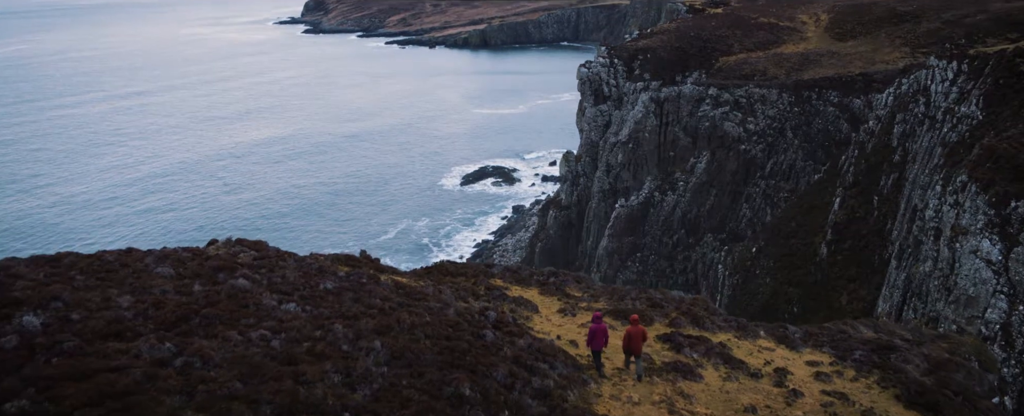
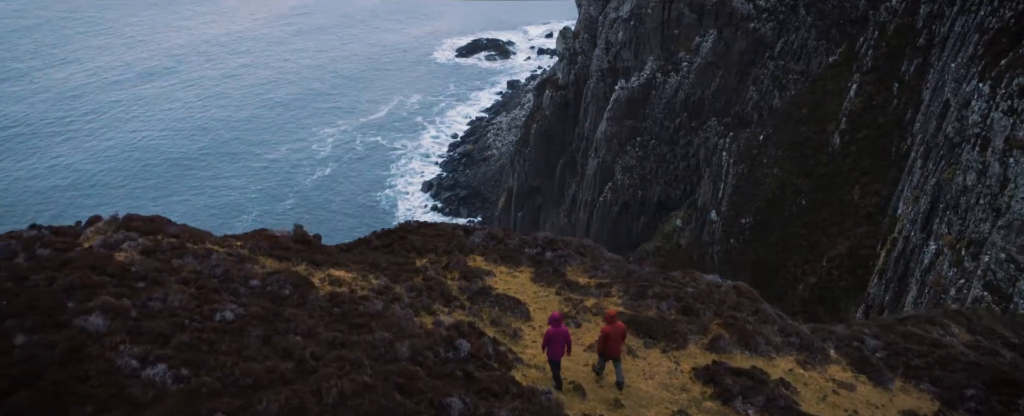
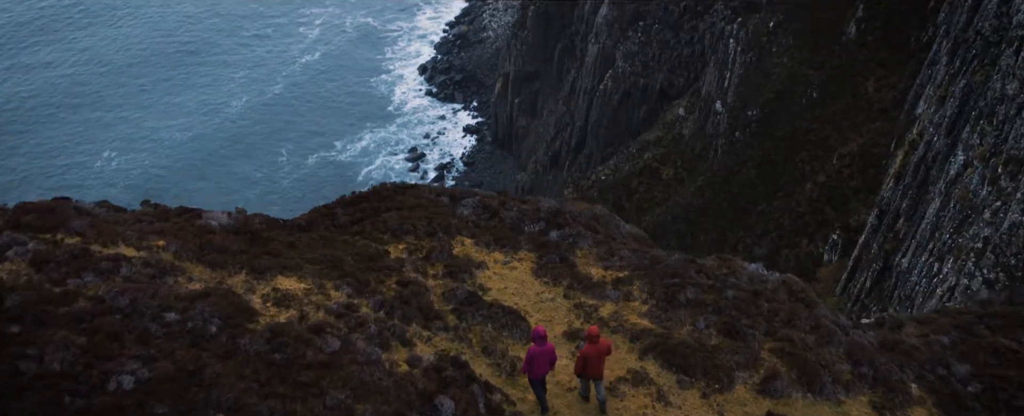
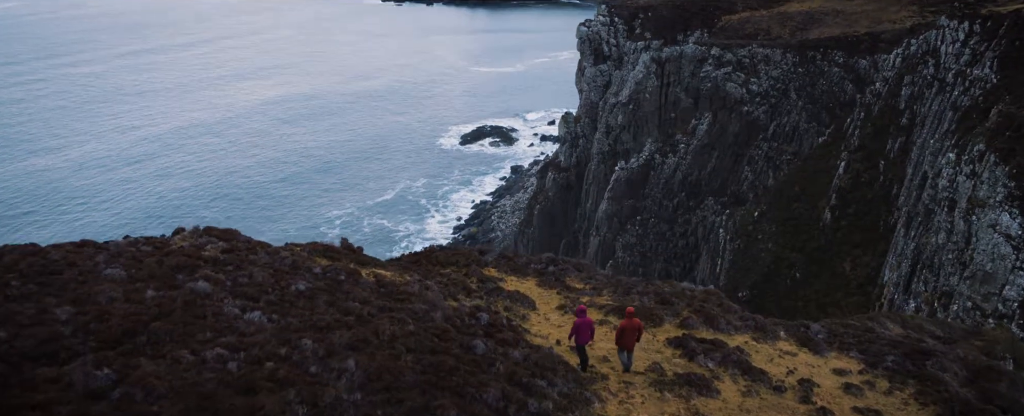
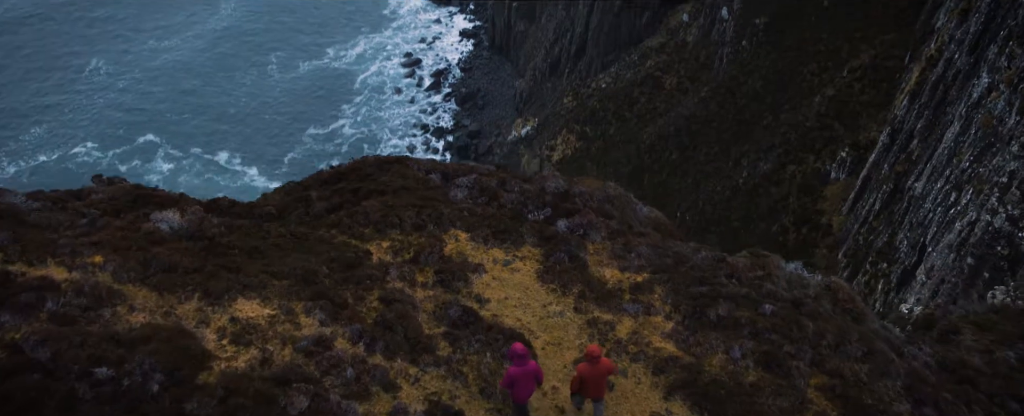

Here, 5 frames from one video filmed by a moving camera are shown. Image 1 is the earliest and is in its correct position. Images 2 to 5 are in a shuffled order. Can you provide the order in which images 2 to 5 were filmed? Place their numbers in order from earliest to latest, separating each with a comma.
4, 2, 3, 5
